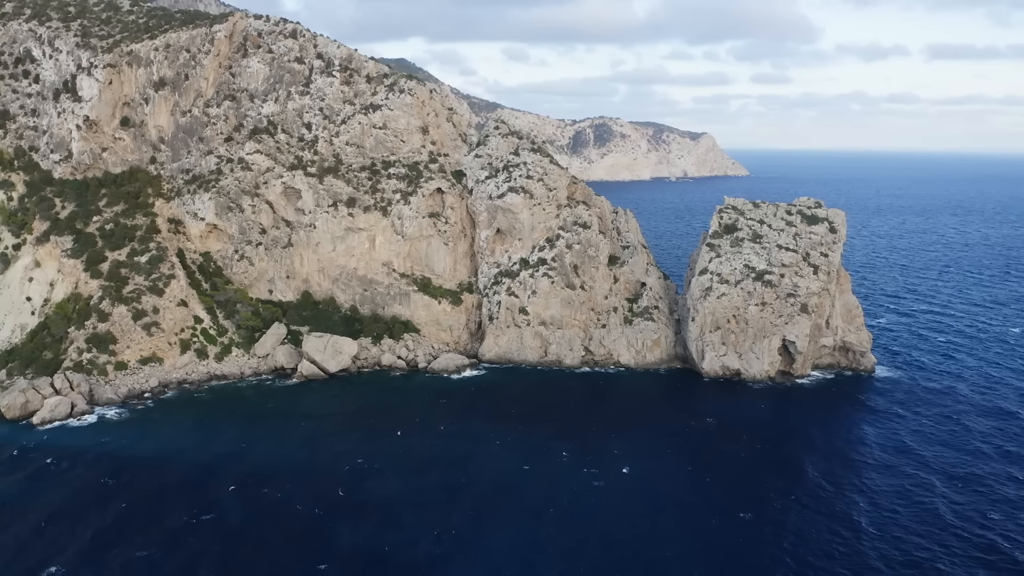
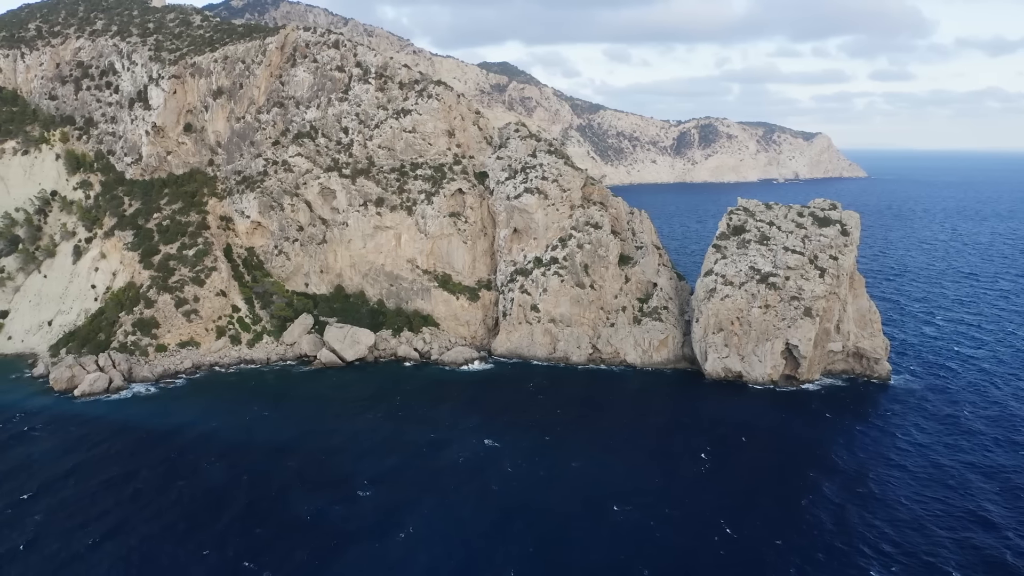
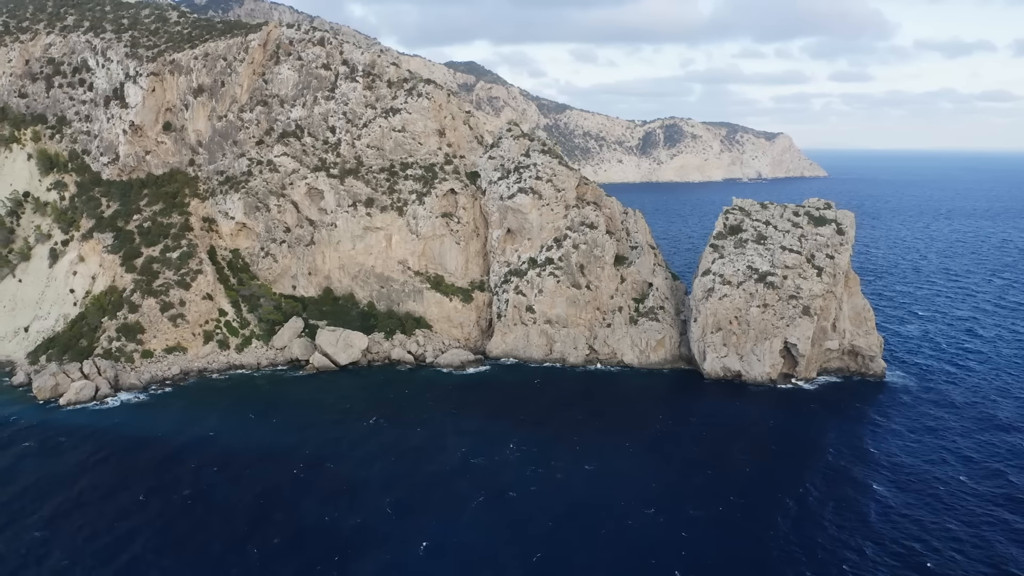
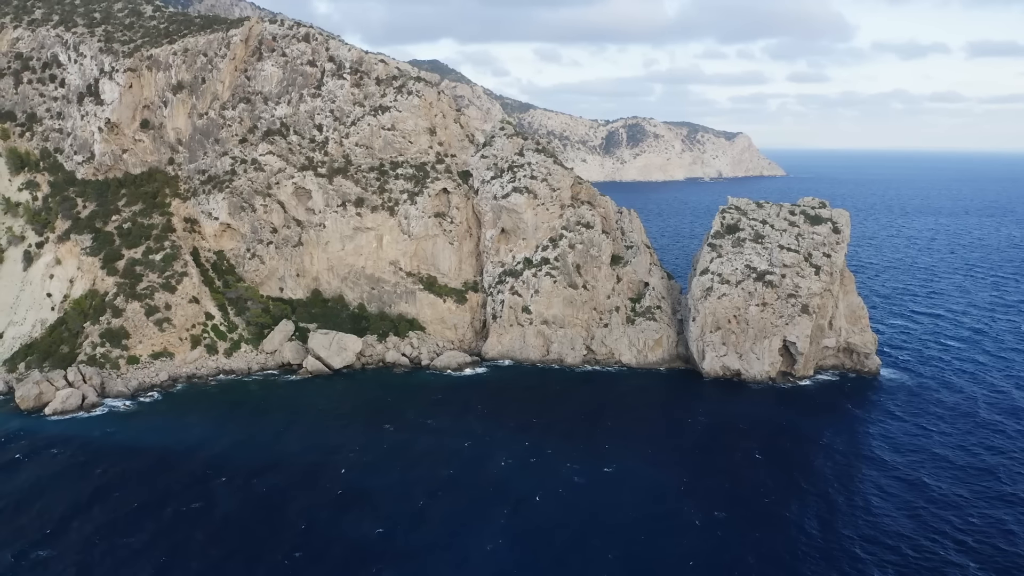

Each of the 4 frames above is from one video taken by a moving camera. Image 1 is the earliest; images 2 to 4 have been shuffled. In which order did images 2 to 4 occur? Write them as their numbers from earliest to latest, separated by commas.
4, 3, 2
